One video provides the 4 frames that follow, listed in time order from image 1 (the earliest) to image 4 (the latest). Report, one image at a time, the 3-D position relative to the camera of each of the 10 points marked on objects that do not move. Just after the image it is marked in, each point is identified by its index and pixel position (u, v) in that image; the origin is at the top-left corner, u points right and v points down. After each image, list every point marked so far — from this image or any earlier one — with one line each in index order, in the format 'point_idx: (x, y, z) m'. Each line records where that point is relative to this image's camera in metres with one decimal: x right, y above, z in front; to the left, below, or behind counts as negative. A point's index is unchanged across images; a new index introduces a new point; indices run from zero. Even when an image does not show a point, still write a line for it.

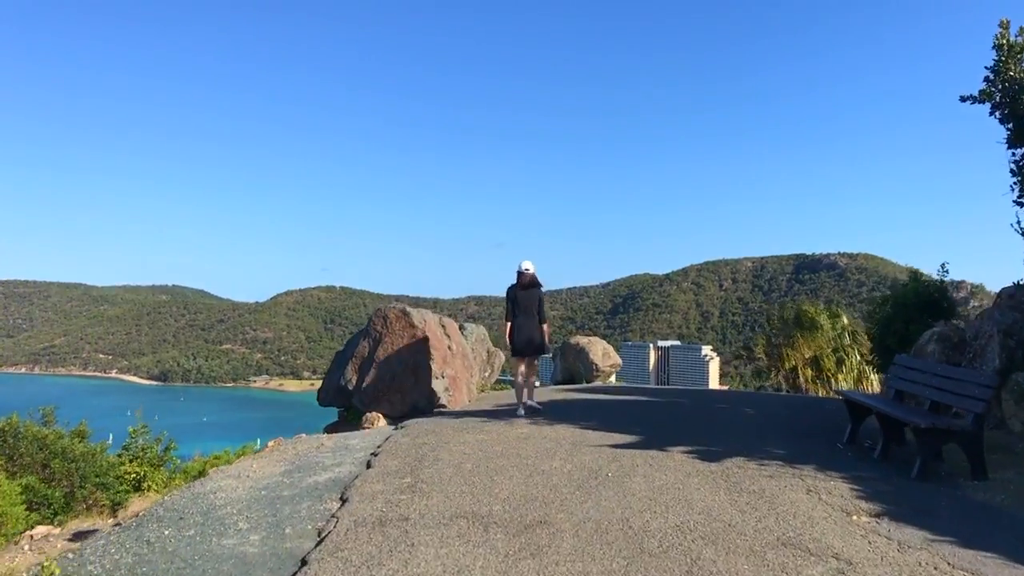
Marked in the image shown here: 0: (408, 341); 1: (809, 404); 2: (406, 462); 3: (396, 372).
0: (-1.2, -0.6, +9.5) m
1: (+3.3, -1.3, +9.4) m
2: (-0.8, -1.3, +6.4) m
3: (-1.3, -0.9, +9.4) m
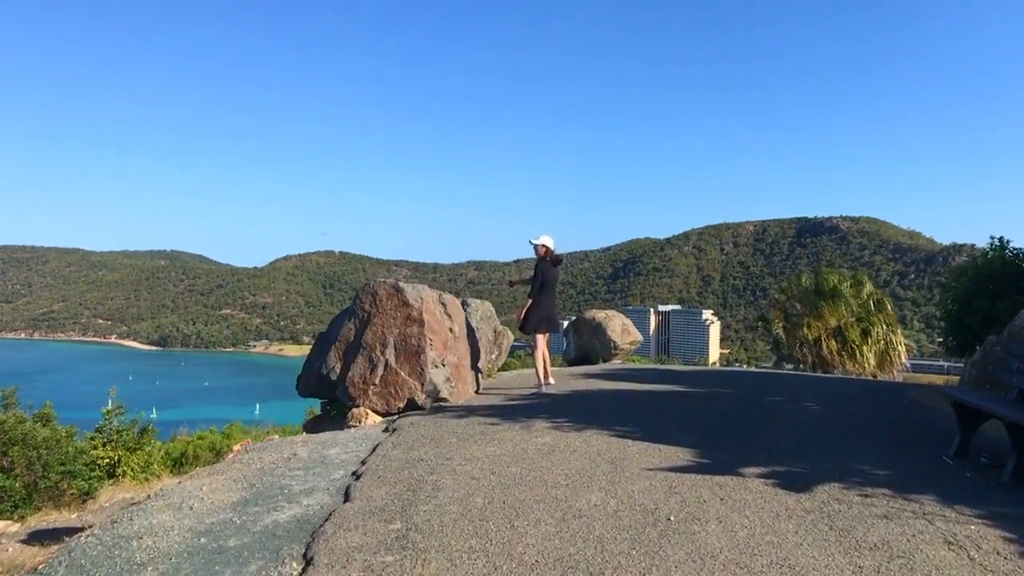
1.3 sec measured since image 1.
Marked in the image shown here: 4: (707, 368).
0: (-1.0, -0.4, +8.0) m
1: (+3.4, -1.1, +7.9) m
2: (-0.7, -1.2, +4.8) m
3: (-1.1, -0.7, +7.9) m
4: (+2.7, -1.1, +11.5) m
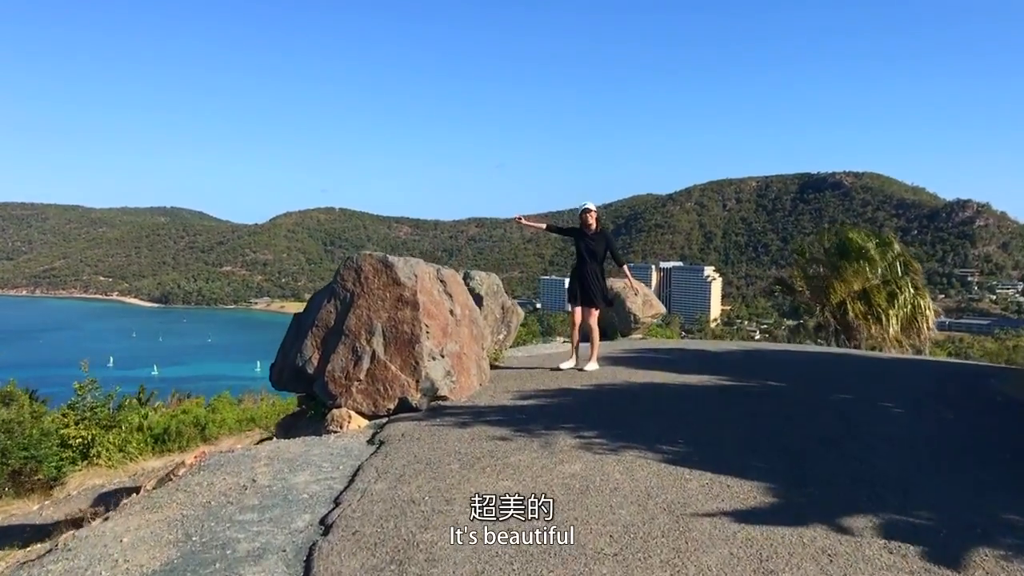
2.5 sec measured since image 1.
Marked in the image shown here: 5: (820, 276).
0: (-0.9, -0.2, +6.5) m
1: (+3.5, -0.9, +6.6) m
2: (-0.6, -1.1, +3.5) m
3: (-1.0, -0.5, +6.5) m
4: (+2.8, -0.7, +10.1) m
5: (+6.8, +0.3, +18.7) m
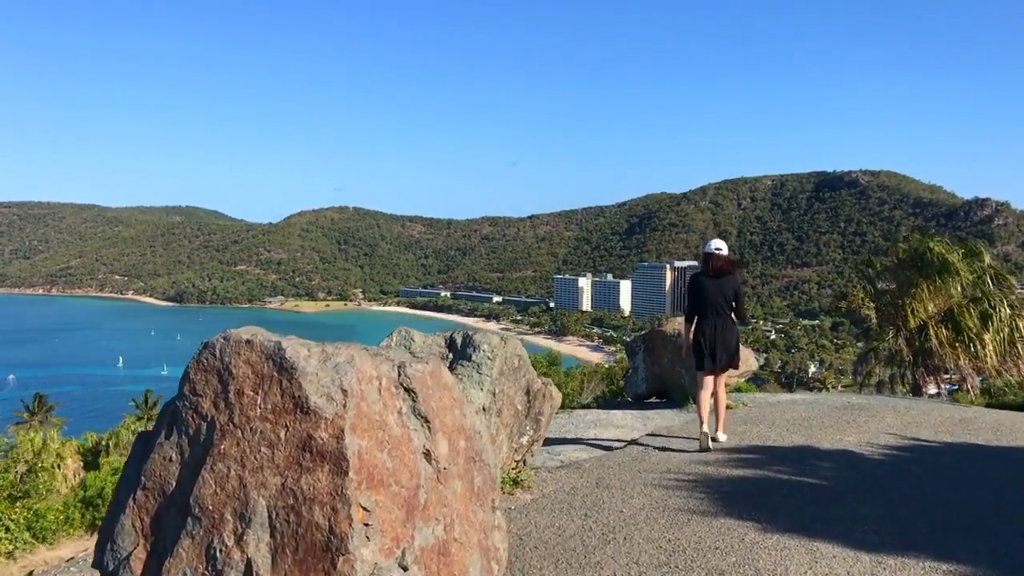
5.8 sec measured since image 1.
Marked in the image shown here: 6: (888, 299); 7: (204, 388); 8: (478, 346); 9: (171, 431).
0: (-0.8, -0.6, +3.0) m
1: (+3.7, -1.3, +2.9) m
2: (-0.4, -1.6, -0.1) m
3: (-0.9, -0.9, +2.9) m
4: (+3.0, -1.2, +6.5) m
5: (+7.1, -0.2, +15.0) m
6: (+7.1, -0.3, +15.1) m
7: (-1.1, -0.4, +3.2) m
8: (-0.2, -0.3, +5.1) m
9: (-1.3, -0.5, +3.3) m
